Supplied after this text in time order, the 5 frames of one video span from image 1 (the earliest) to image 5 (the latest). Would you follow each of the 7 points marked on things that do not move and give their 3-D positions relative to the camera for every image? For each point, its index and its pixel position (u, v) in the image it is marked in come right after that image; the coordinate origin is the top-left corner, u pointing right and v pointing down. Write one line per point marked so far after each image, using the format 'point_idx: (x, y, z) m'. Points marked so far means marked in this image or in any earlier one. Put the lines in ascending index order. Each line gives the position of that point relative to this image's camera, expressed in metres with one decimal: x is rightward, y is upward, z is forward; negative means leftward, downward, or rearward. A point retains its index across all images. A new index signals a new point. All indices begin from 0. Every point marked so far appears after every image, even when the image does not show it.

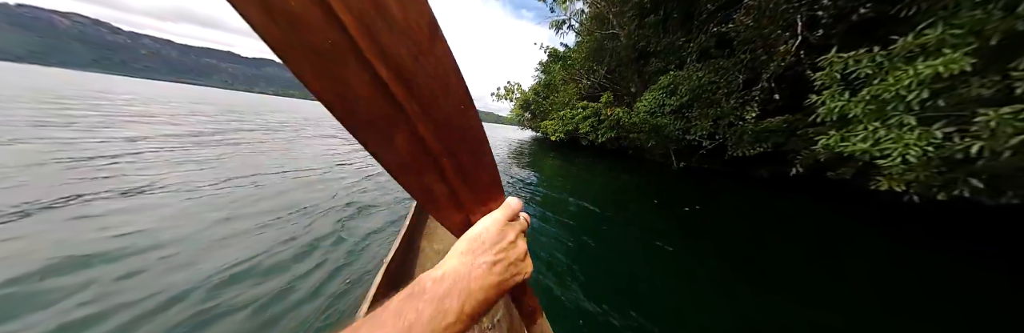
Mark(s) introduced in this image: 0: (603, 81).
0: (+7.7, +6.8, +13.3) m
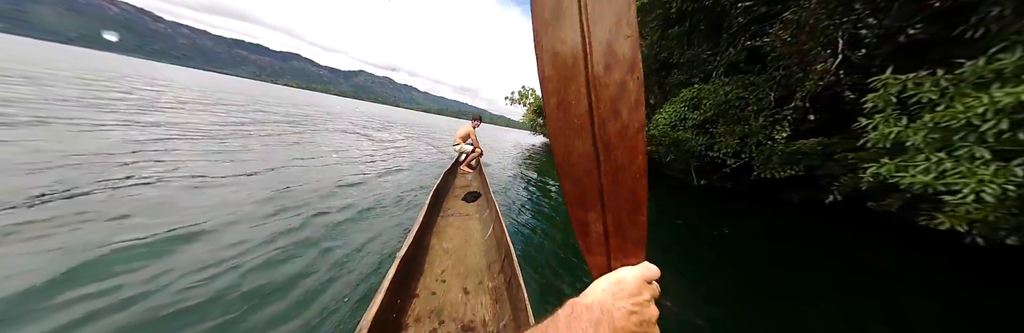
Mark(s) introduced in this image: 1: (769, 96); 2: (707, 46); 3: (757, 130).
0: (+8.7, +6.0, +13.1) m
1: (+6.9, +1.9, +4.6) m
2: (+7.5, +4.7, +6.6) m
3: (+7.0, +1.0, +4.9) m
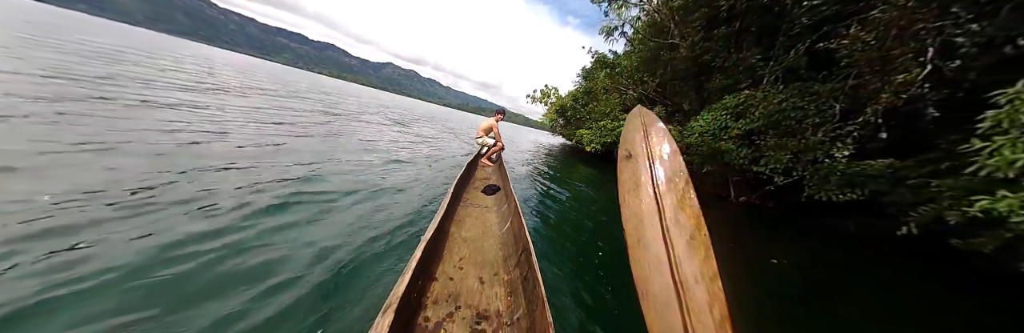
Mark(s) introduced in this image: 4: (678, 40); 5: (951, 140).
0: (+10.3, +5.3, +12.5) m
1: (+7.7, +1.4, +4.1) m
2: (+8.6, +4.1, +6.1) m
3: (+7.7, +0.5, +4.4) m
4: (+9.1, +6.9, +9.4) m
5: (+8.4, +0.5, +3.3) m
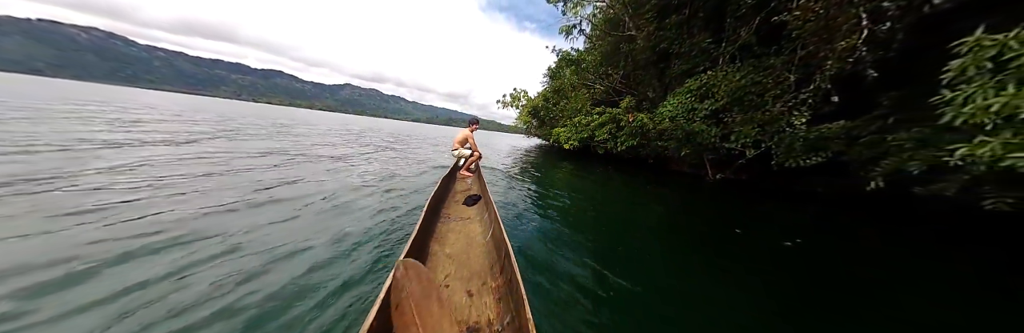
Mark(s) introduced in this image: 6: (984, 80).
0: (+8.0, +6.2, +13.0) m
1: (+6.8, +2.2, +4.3) m
2: (+7.1, +5.0, +6.4) m
3: (+6.9, +1.3, +4.6) m
4: (+6.9, +7.6, +9.8) m
5: (+7.7, +1.4, +3.5) m
6: (+5.1, +1.0, +1.9) m
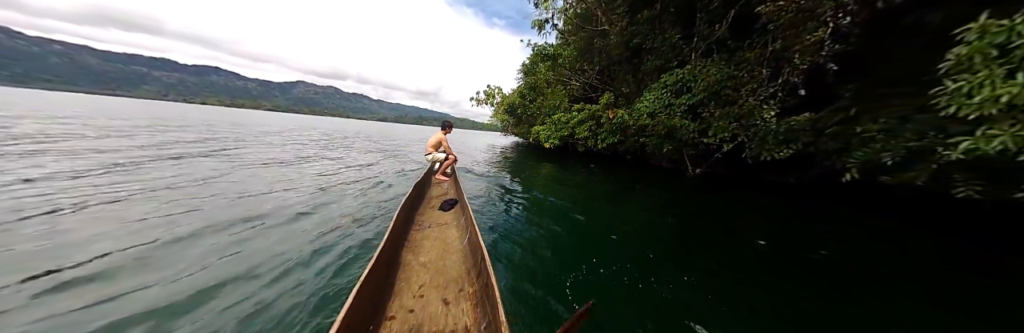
0: (+6.2, +6.5, +13.0) m
1: (+6.1, +2.4, +4.3) m
2: (+6.1, +5.1, +6.3) m
3: (+6.2, +1.5, +4.6) m
4: (+5.3, +7.8, +9.7) m
5: (+7.1, +1.6, +3.6) m
6: (+4.8, +1.0, +1.7) m
